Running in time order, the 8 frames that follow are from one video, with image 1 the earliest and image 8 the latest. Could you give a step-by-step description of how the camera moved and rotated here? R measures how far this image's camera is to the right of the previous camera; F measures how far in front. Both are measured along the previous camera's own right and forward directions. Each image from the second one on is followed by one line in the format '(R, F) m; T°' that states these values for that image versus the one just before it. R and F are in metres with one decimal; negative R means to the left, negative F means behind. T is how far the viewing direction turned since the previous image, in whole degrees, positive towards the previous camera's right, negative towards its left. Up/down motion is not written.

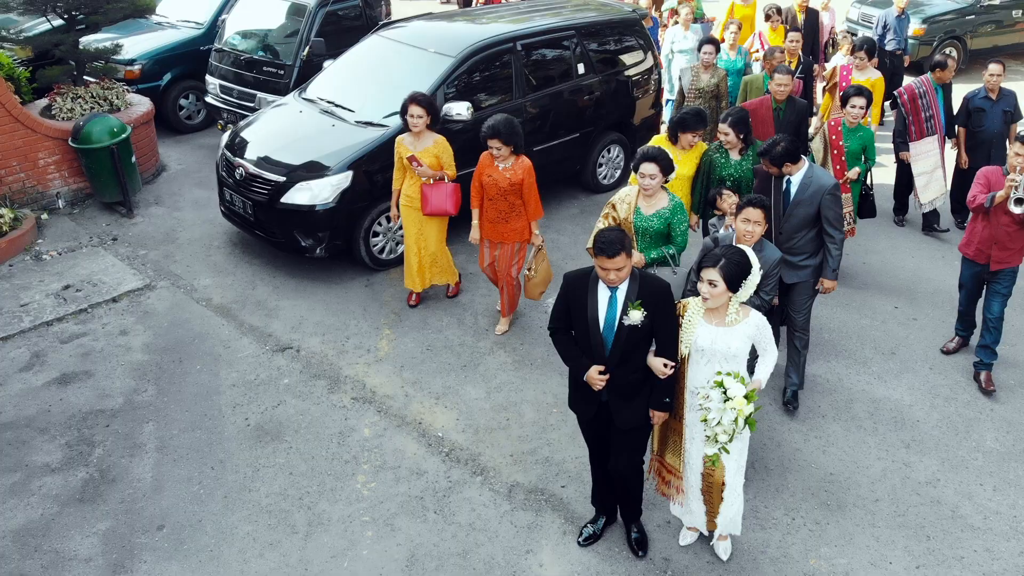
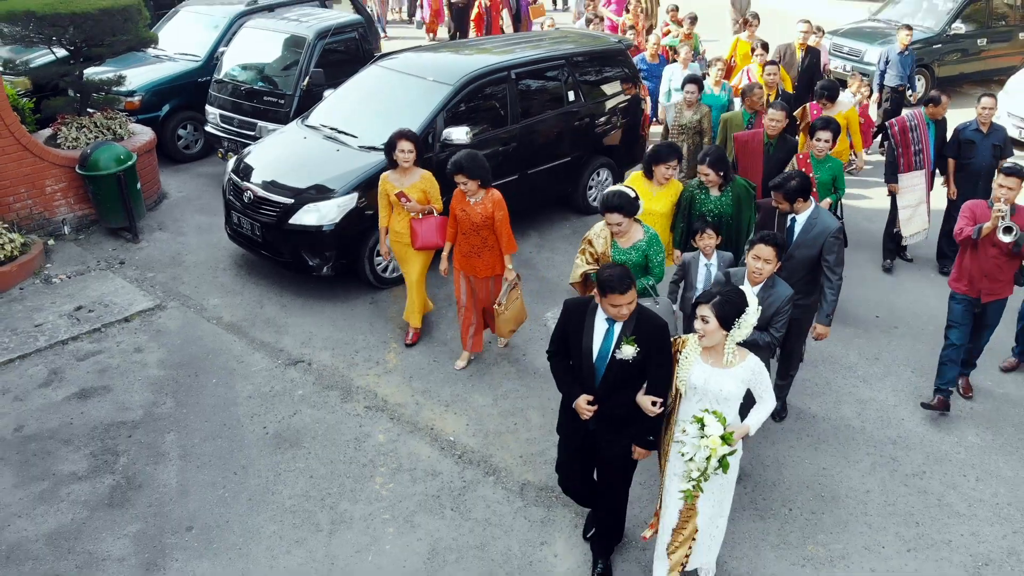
(-0.2, -0.3) m; +1°
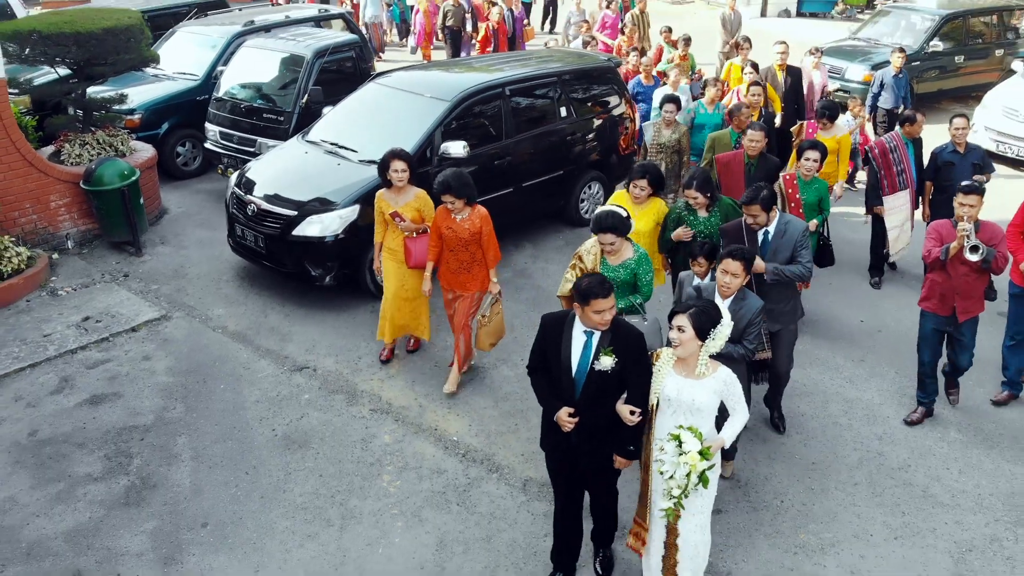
(-0.1, -0.2) m; +1°
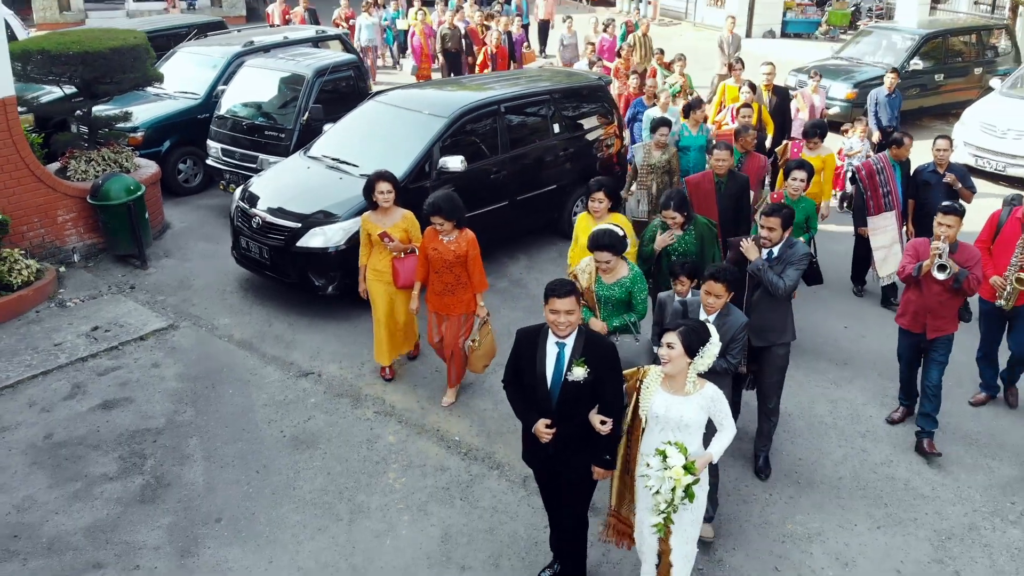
(-0.1, -0.3) m; +1°
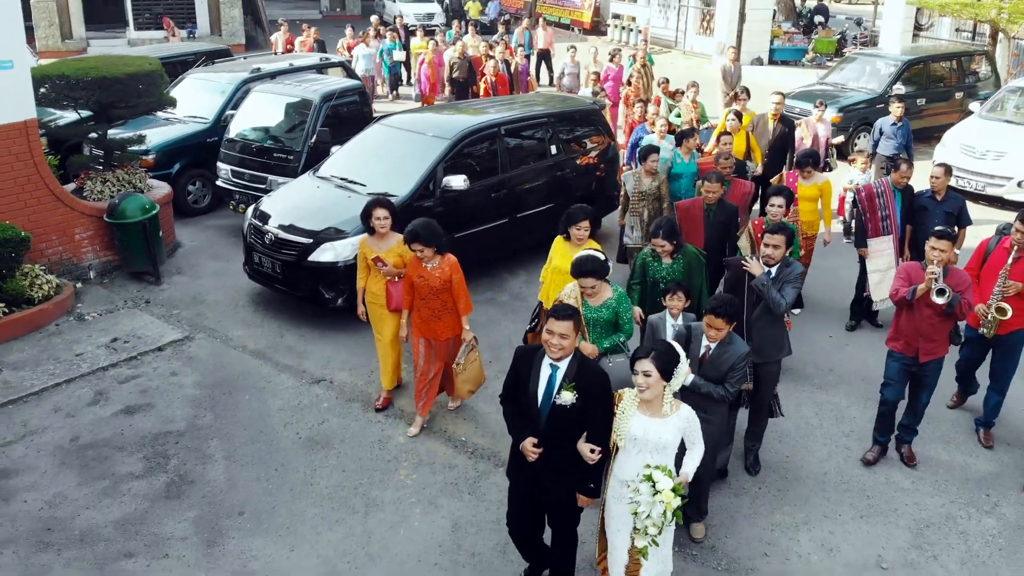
(-0.1, -0.4) m; 0°
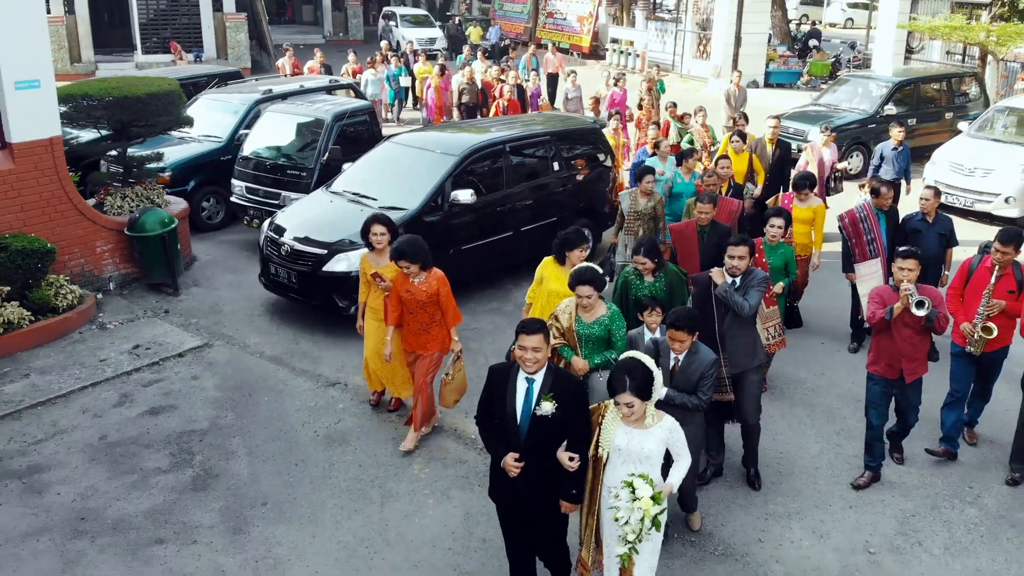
(-0.1, -0.3) m; 0°
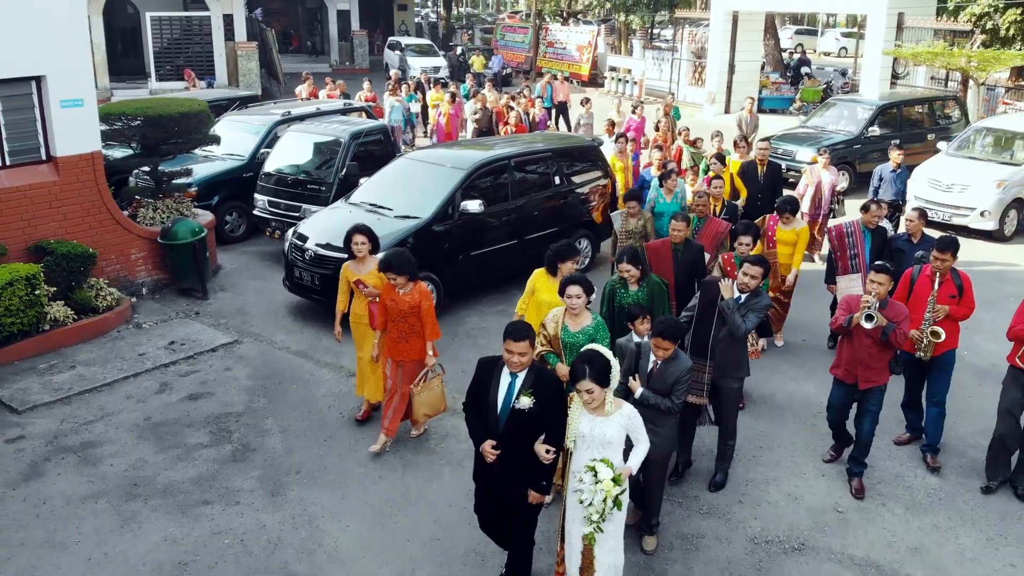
(0.0, -0.7) m; 0°
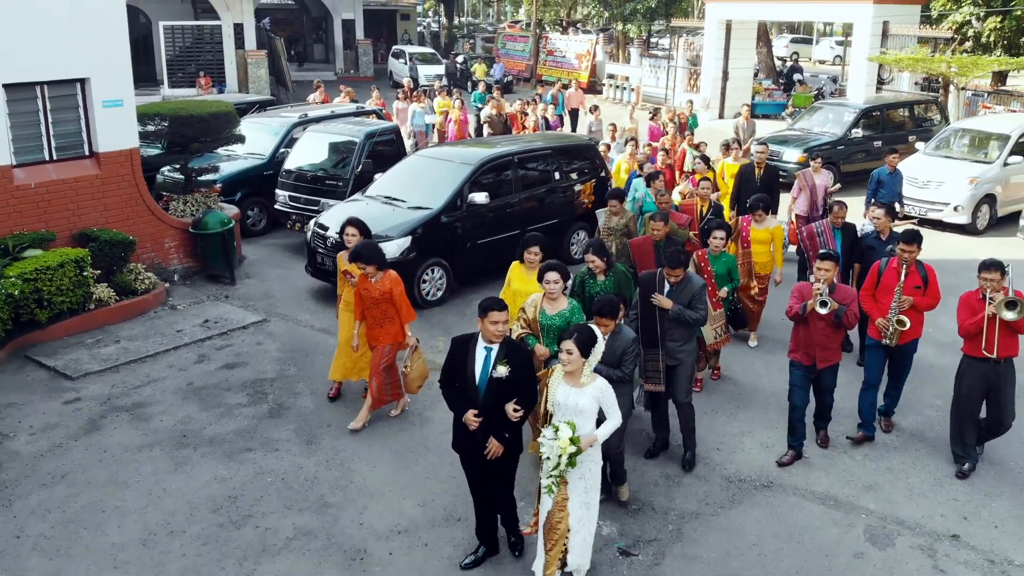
(0.0, -0.8) m; 0°
